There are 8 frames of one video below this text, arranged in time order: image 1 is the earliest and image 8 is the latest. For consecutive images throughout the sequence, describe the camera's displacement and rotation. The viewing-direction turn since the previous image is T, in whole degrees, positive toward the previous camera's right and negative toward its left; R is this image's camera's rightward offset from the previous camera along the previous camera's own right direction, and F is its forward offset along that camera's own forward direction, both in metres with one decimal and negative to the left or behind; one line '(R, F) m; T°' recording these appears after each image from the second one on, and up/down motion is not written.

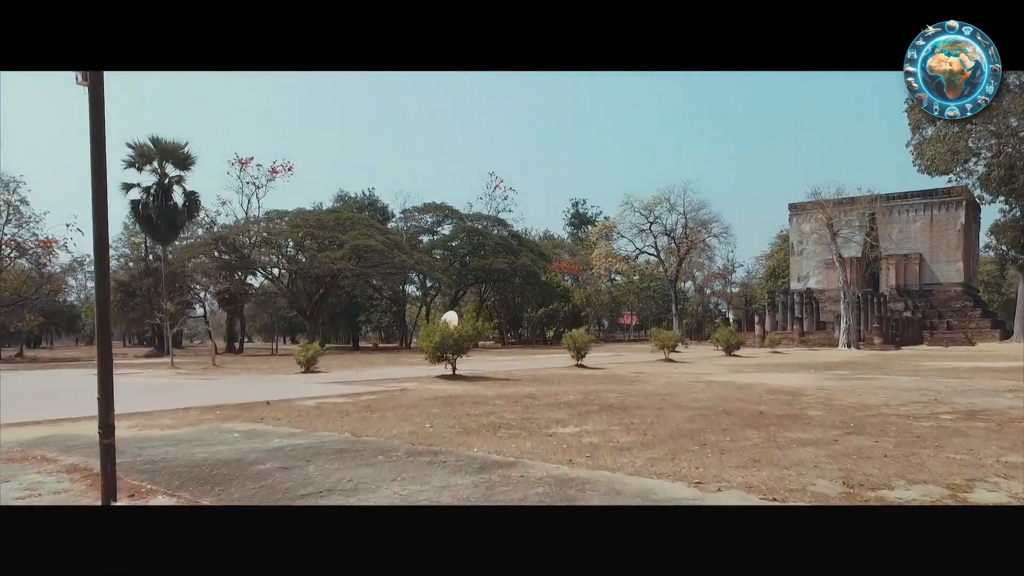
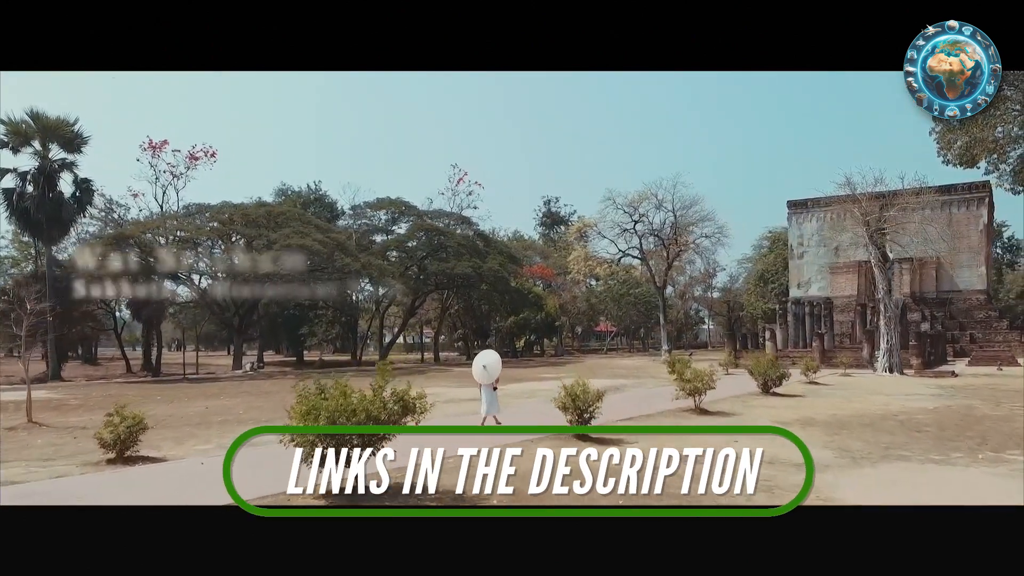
(0.0, +1.2) m; +3°
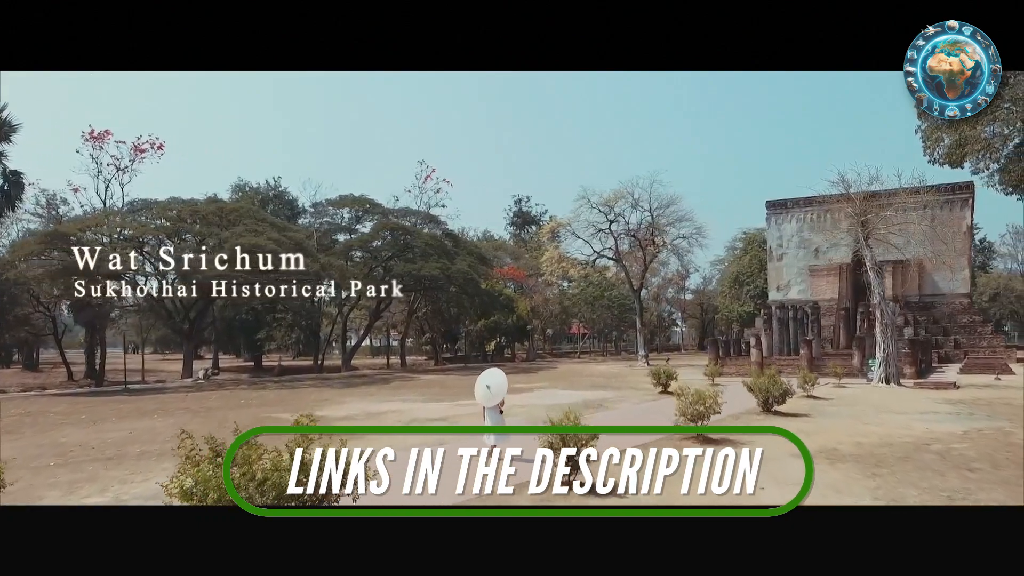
(0.0, +0.4) m; +3°
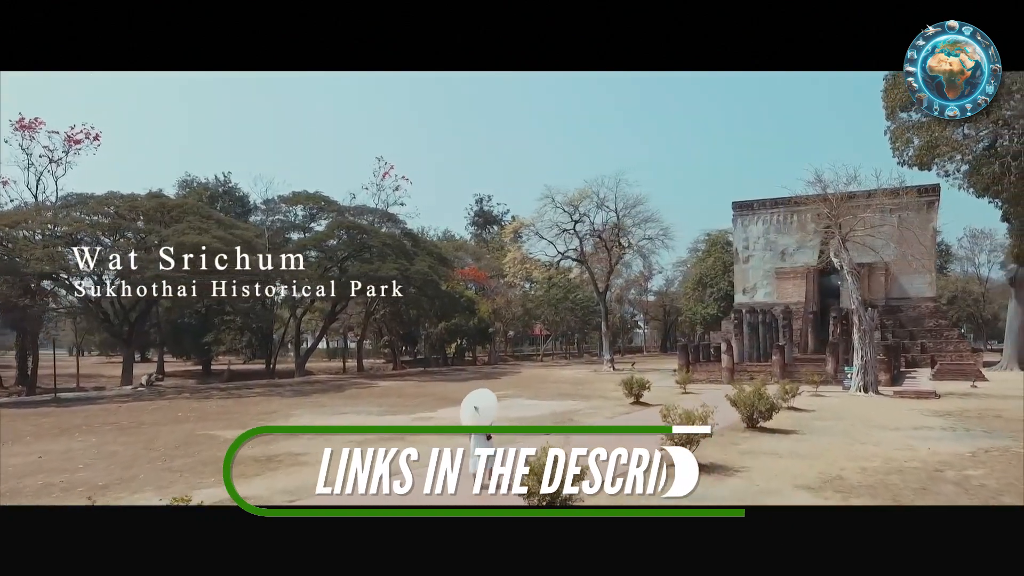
(0.0, +0.3) m; +3°
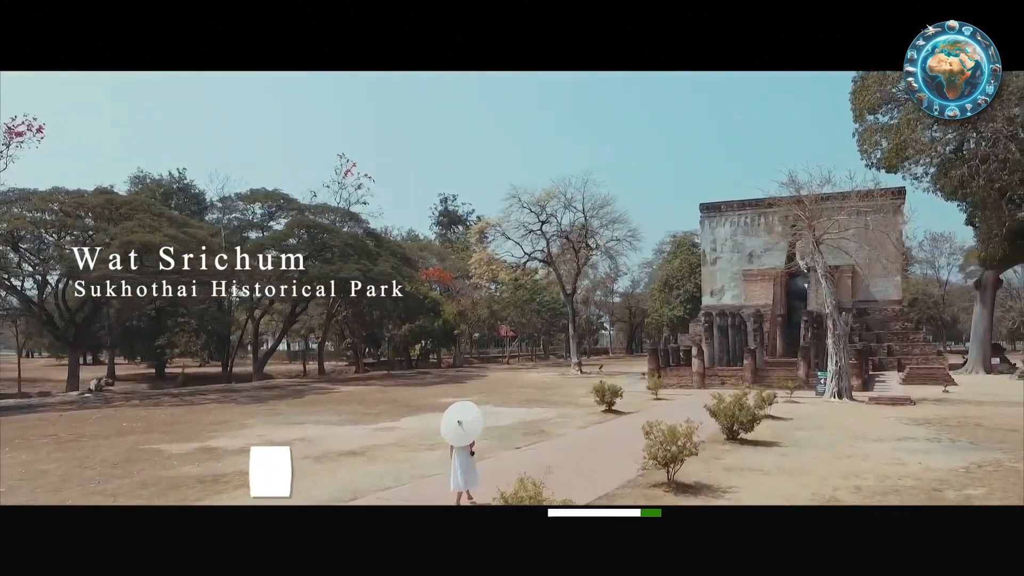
(0.0, +0.2) m; +3°
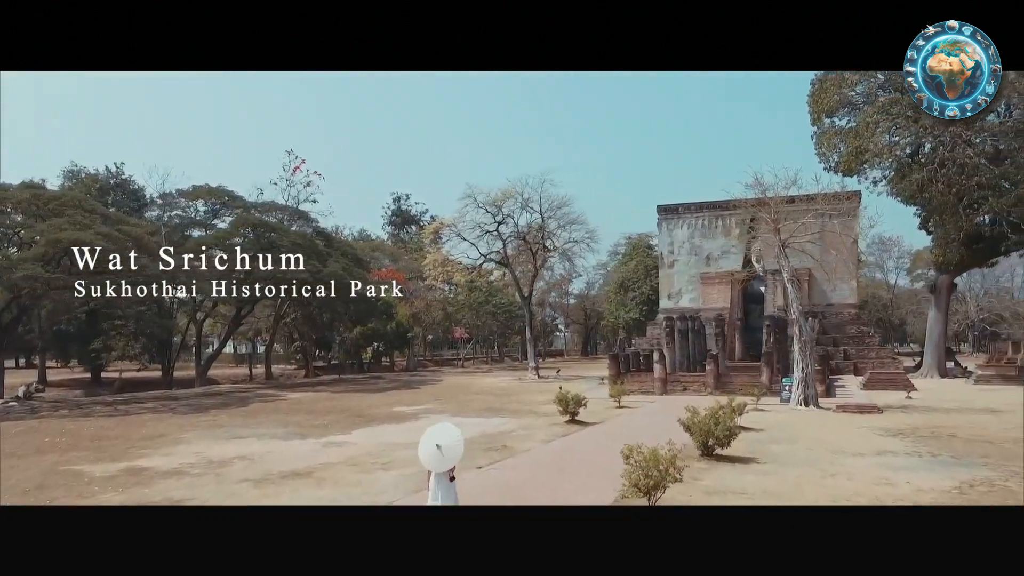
(0.0, +0.2) m; +4°
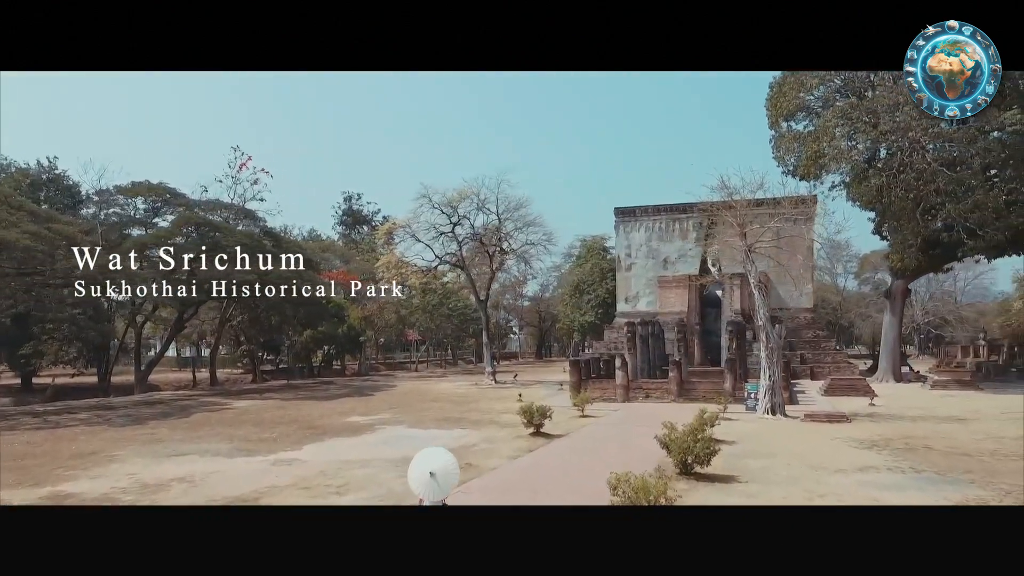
(-0.1, +0.2) m; +4°
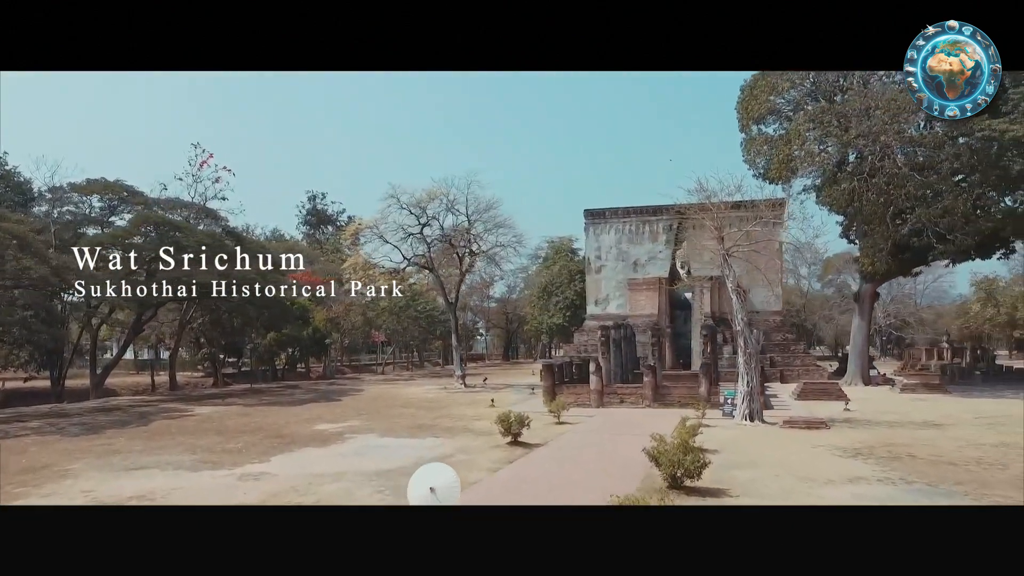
(-0.1, +0.1) m; +3°
